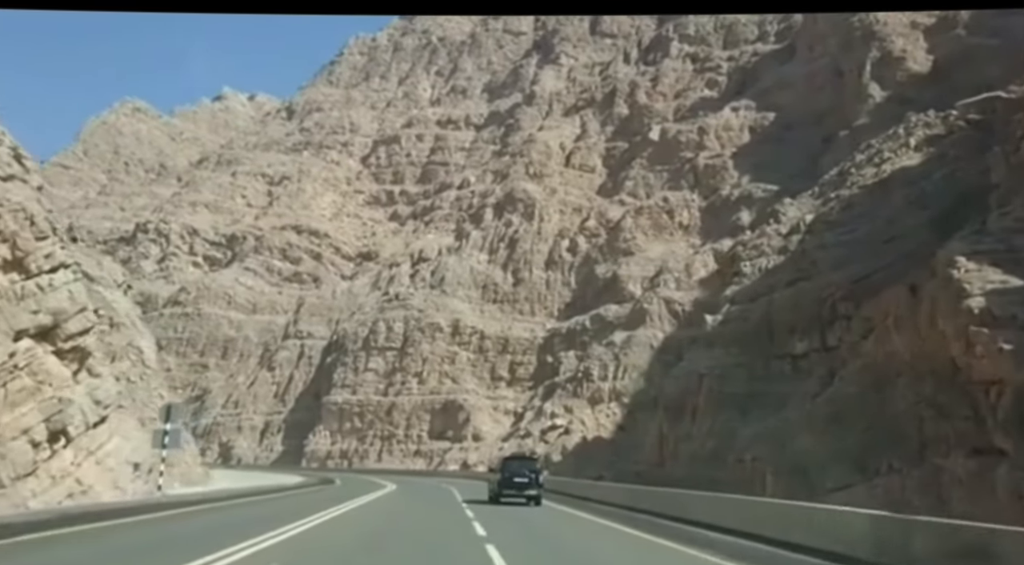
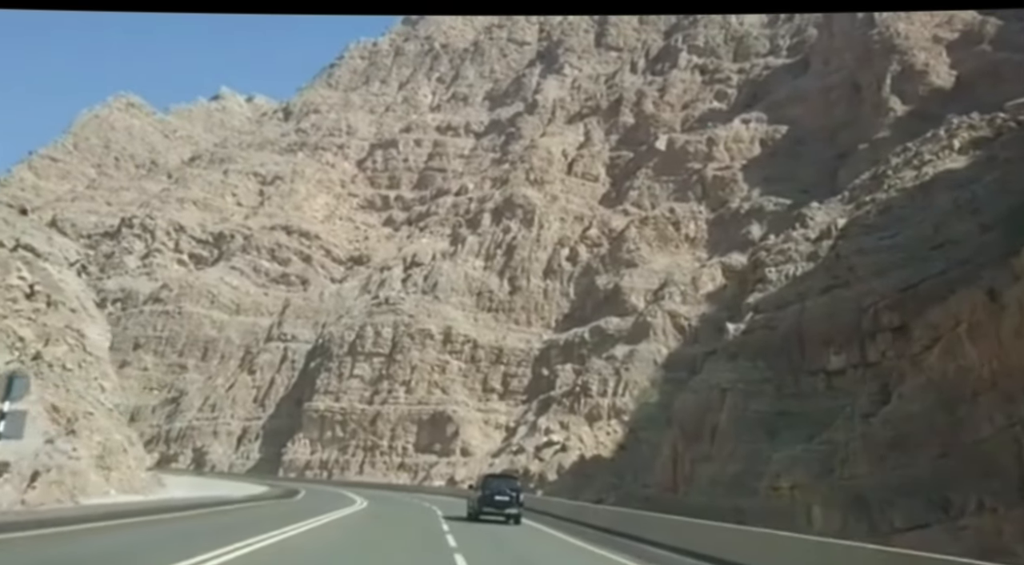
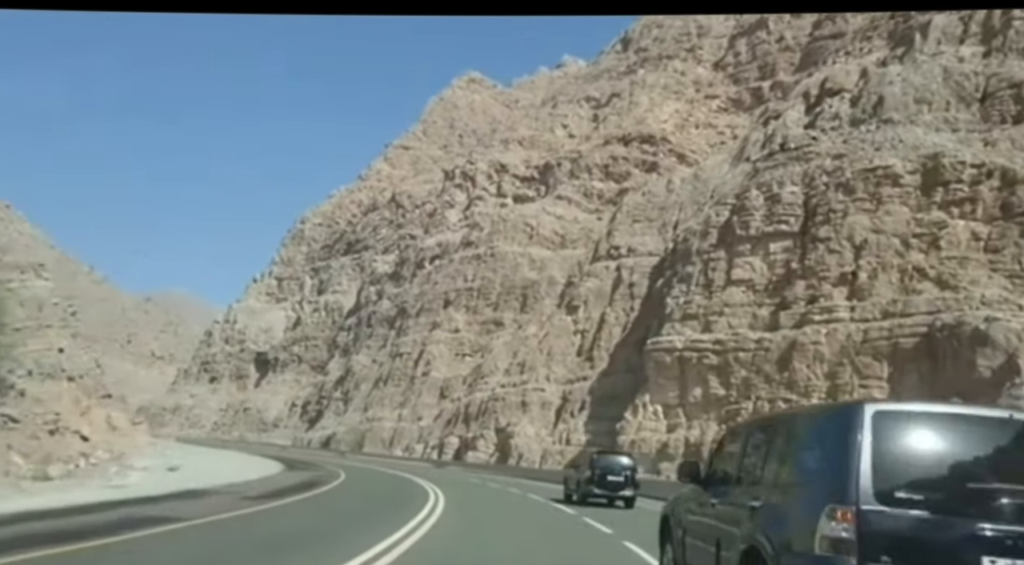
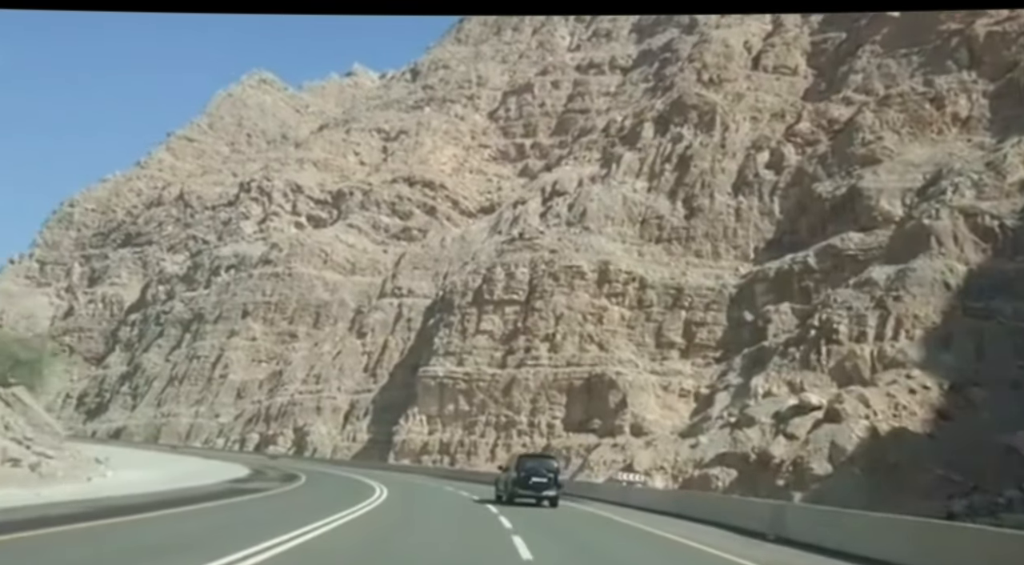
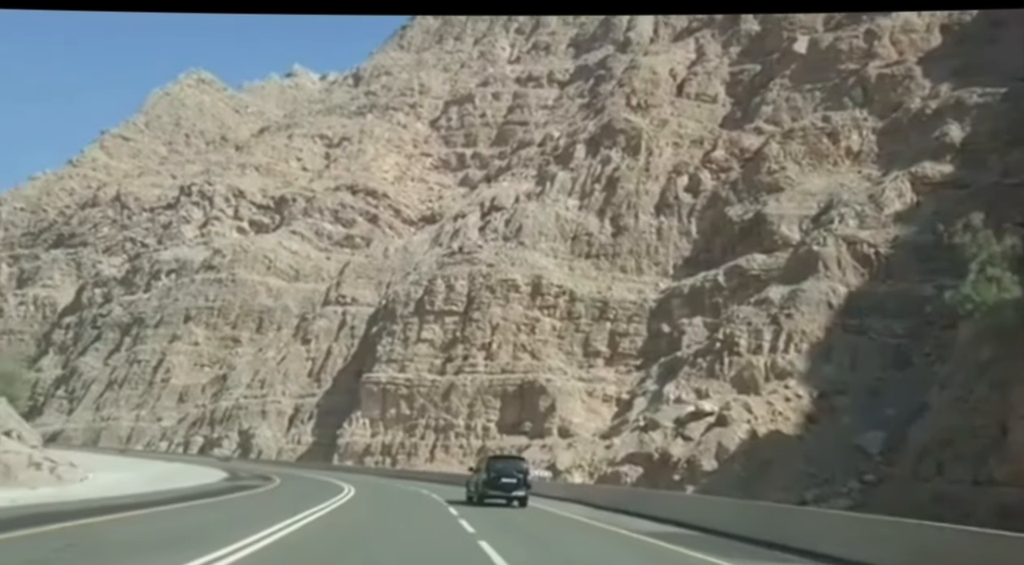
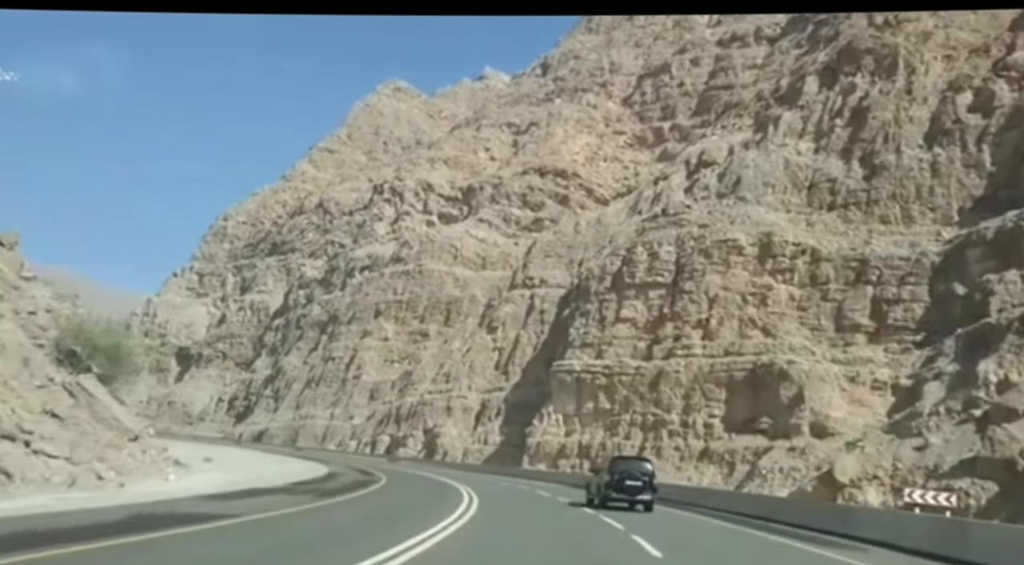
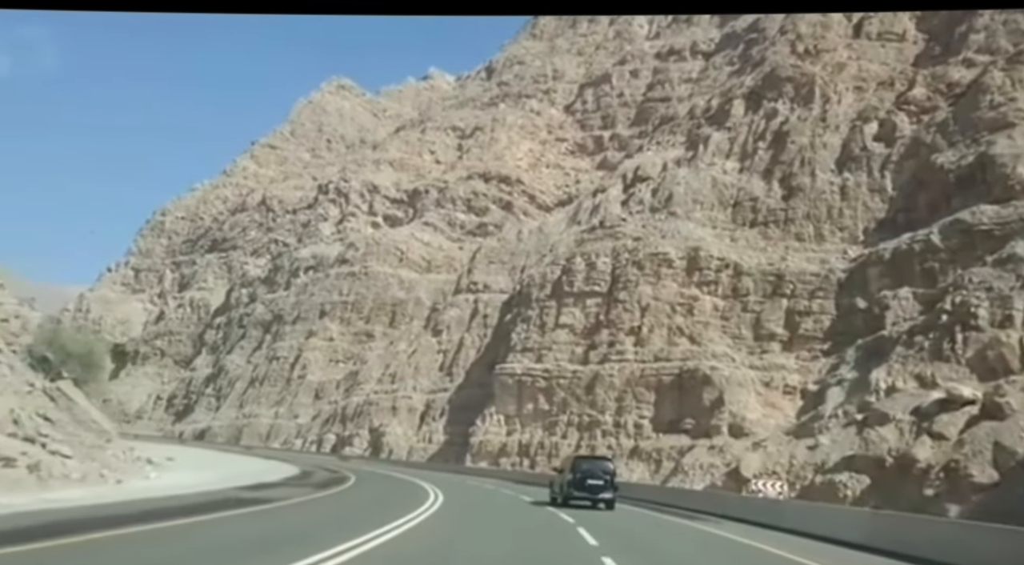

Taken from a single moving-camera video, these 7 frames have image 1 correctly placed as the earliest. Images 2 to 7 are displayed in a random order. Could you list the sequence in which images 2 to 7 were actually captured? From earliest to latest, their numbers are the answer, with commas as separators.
2, 5, 4, 7, 6, 3
